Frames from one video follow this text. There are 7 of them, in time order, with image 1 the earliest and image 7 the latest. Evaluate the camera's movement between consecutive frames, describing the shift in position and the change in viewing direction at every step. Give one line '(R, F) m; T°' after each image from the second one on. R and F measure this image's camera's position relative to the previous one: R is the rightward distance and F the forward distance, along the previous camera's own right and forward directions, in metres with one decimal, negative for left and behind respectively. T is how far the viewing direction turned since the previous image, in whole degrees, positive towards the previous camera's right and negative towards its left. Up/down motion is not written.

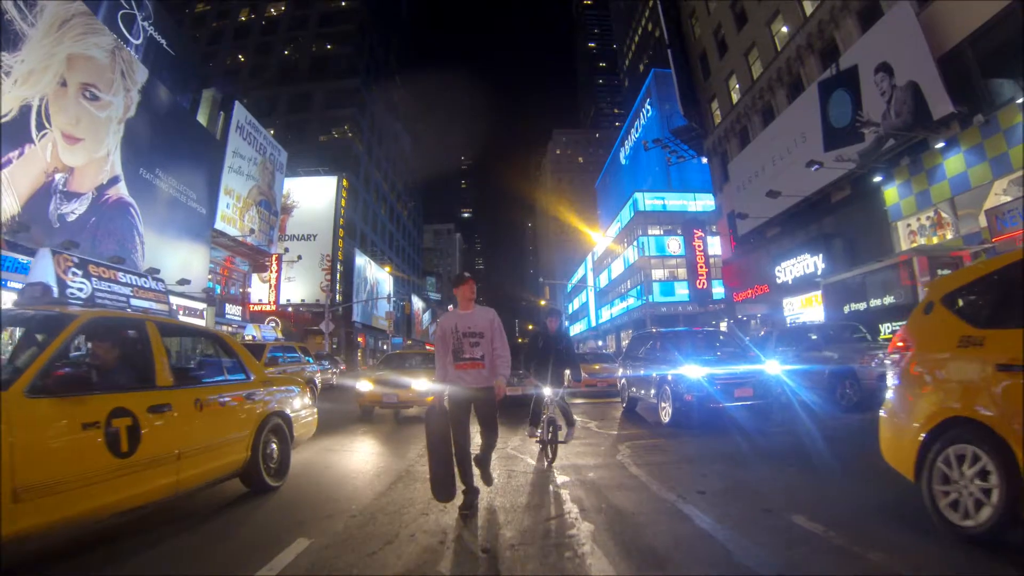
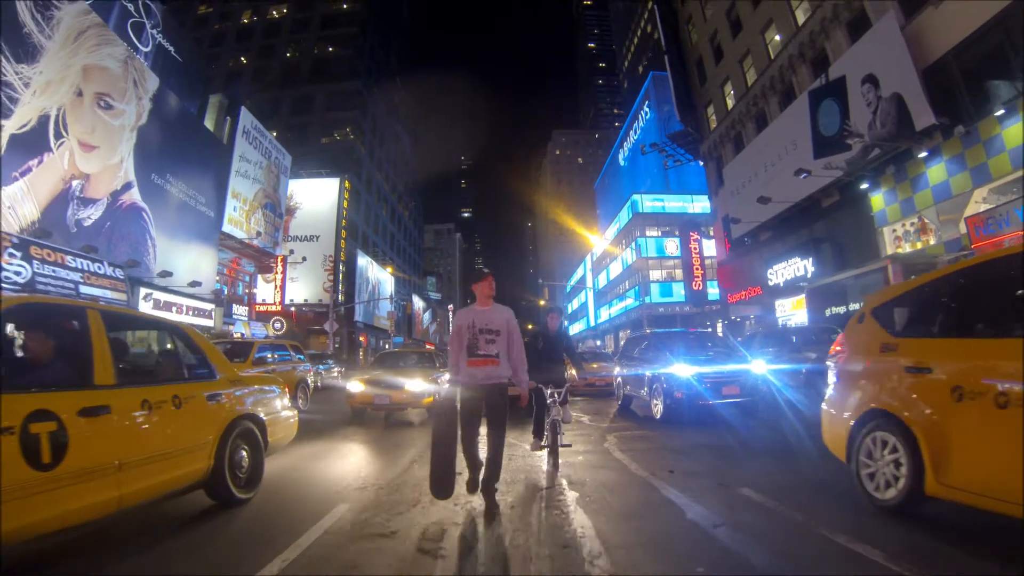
(0.0, -0.5) m; 0°
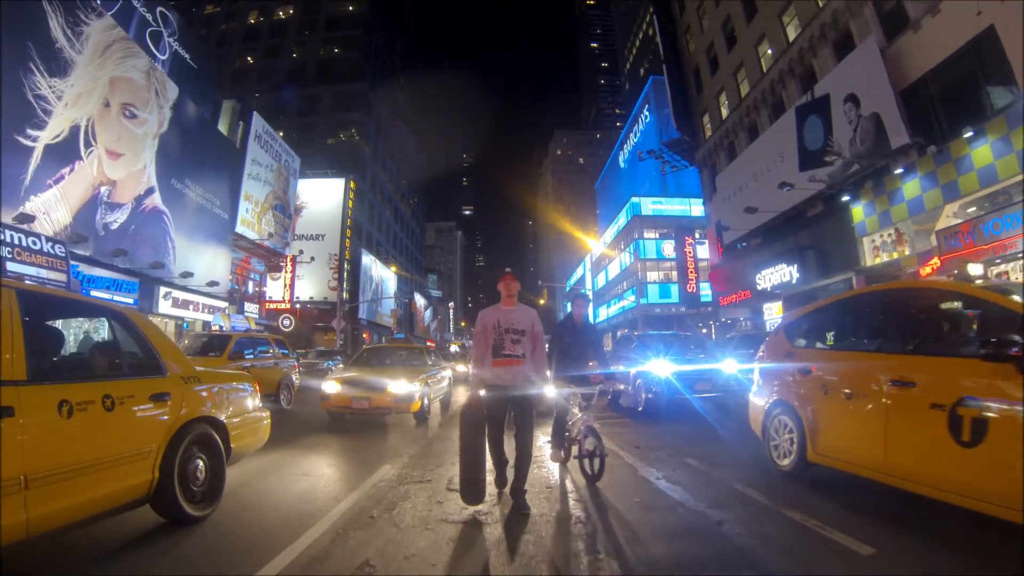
(0.0, -0.9) m; 0°
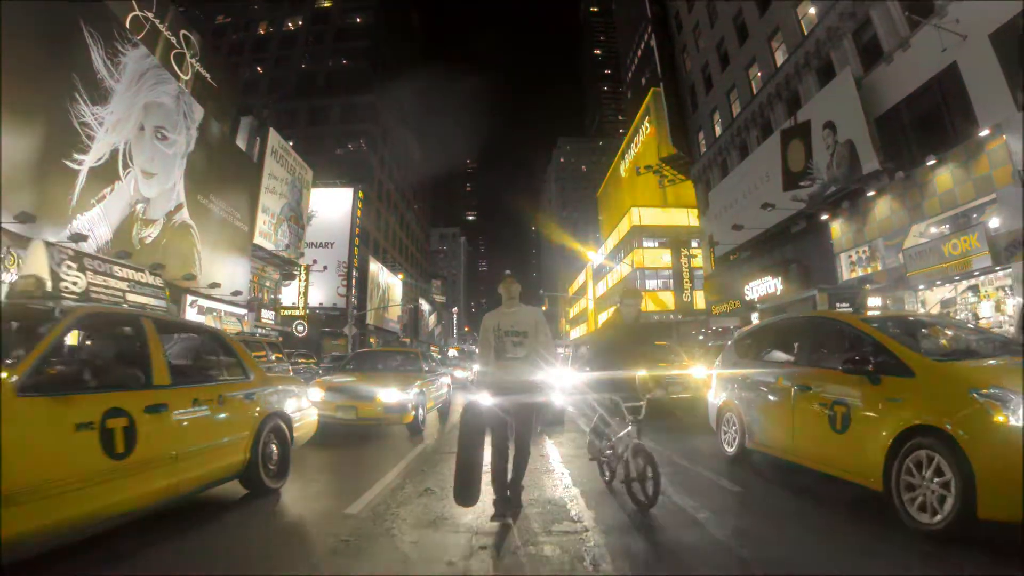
(0.0, -1.2) m; 0°
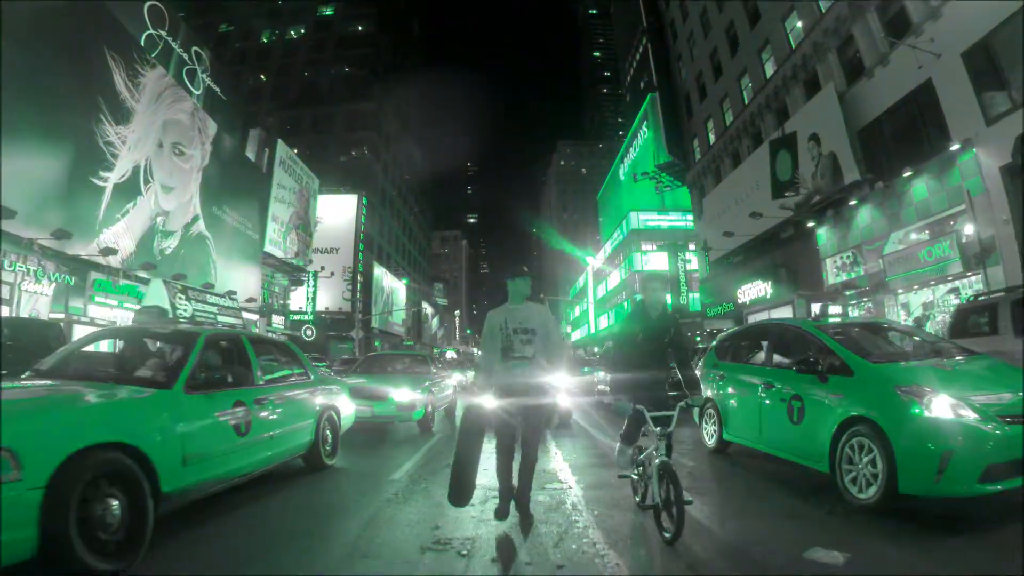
(0.0, -0.8) m; 0°
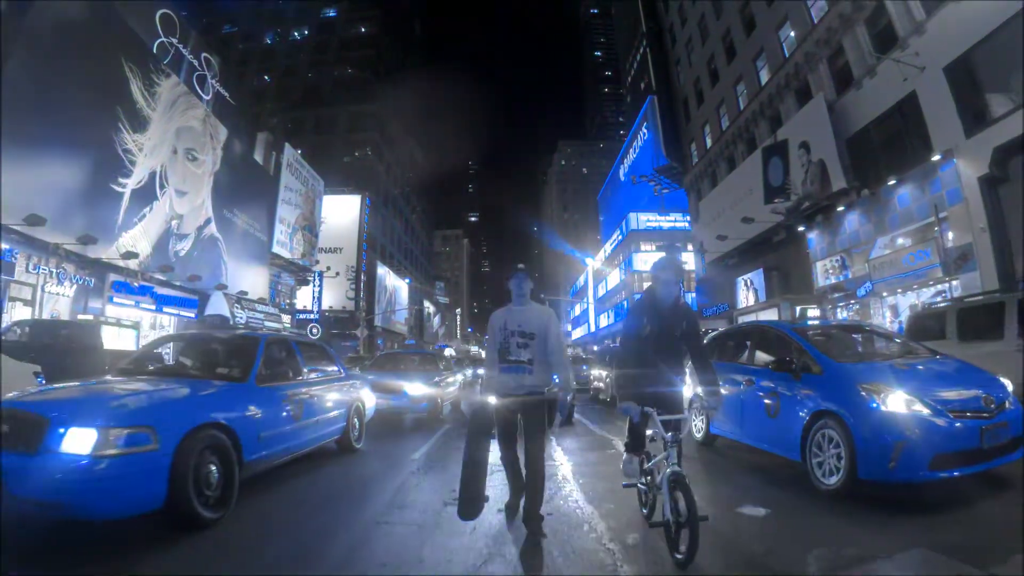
(0.0, -0.6) m; 0°
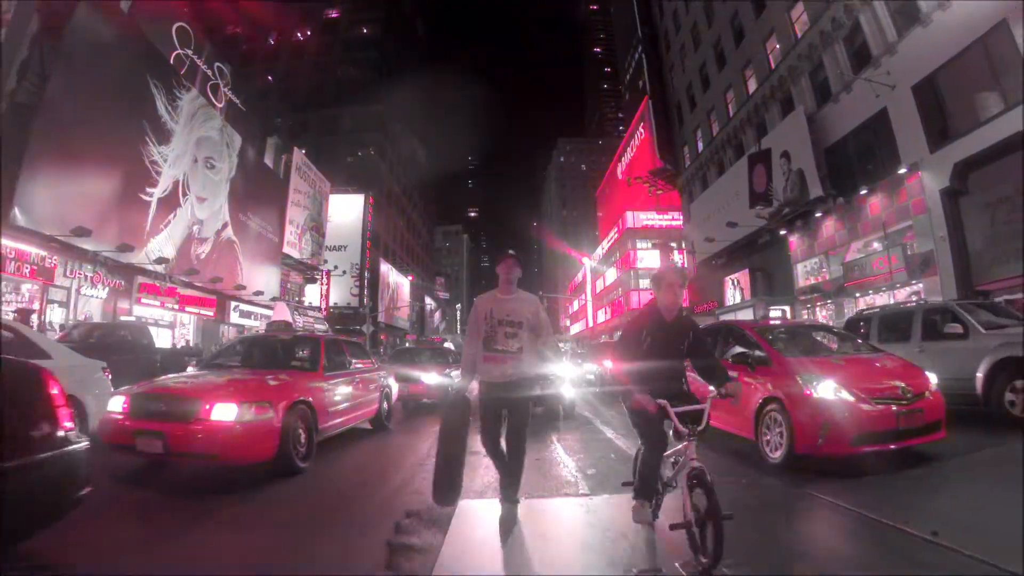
(0.0, -1.2) m; 0°
